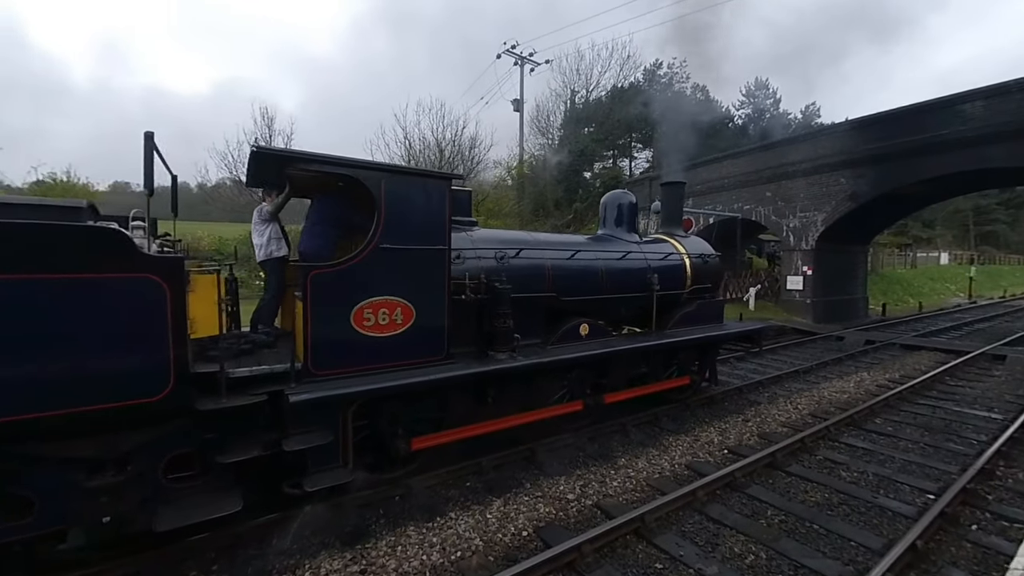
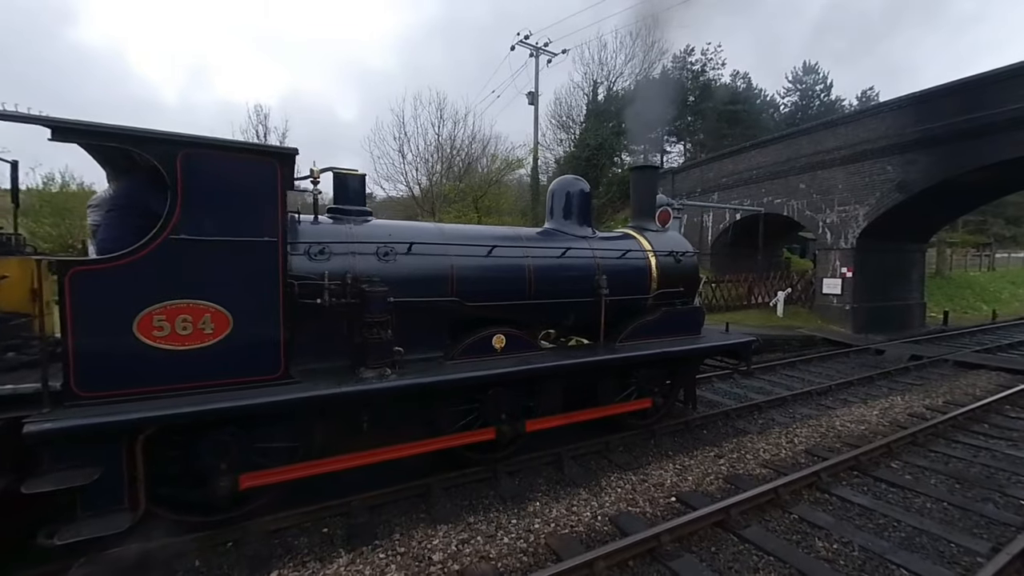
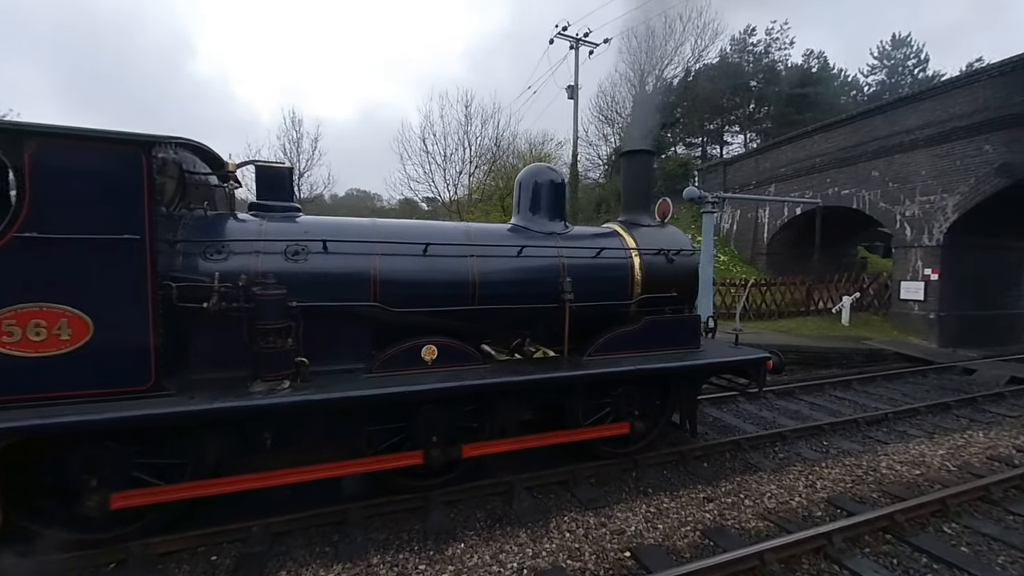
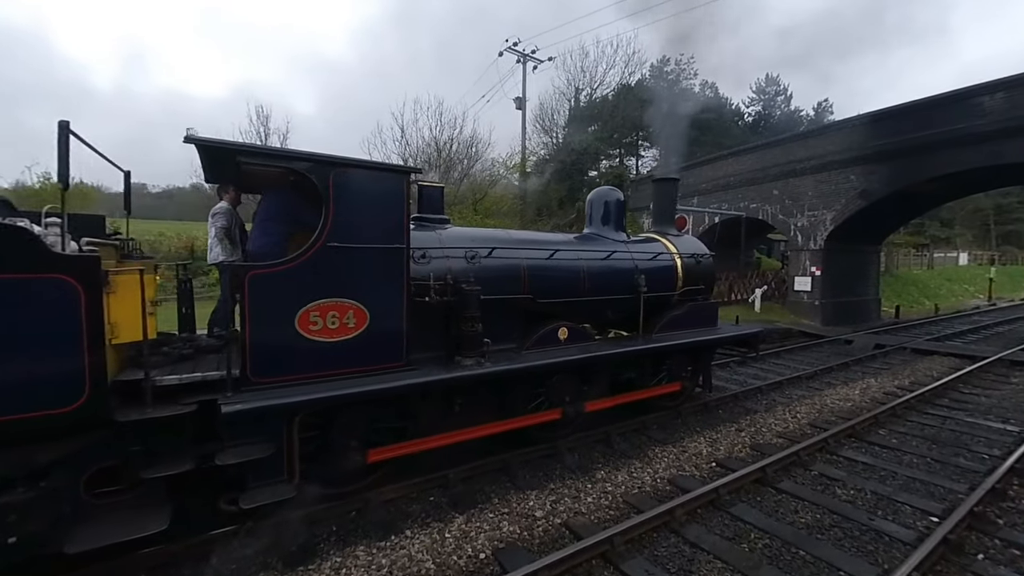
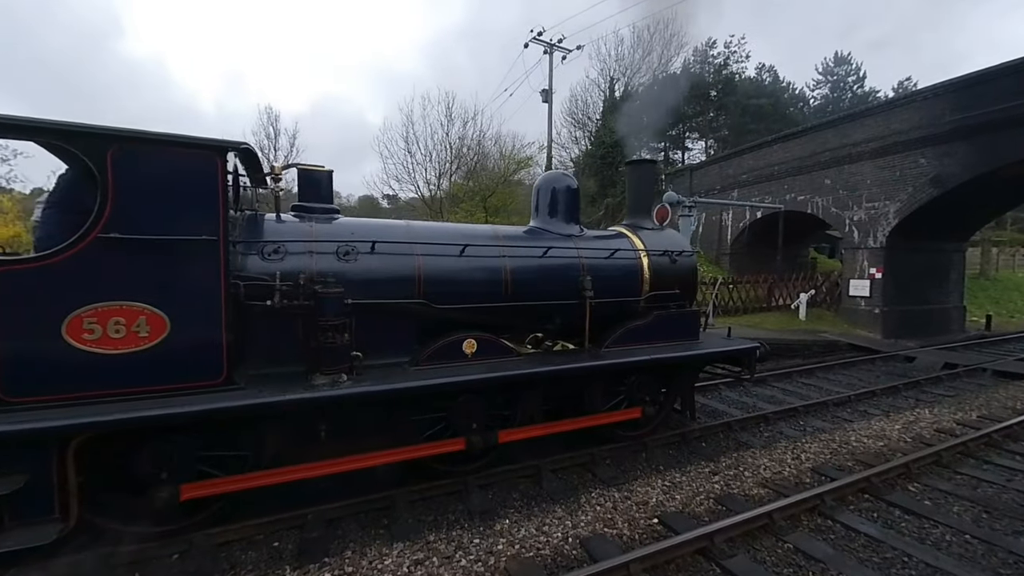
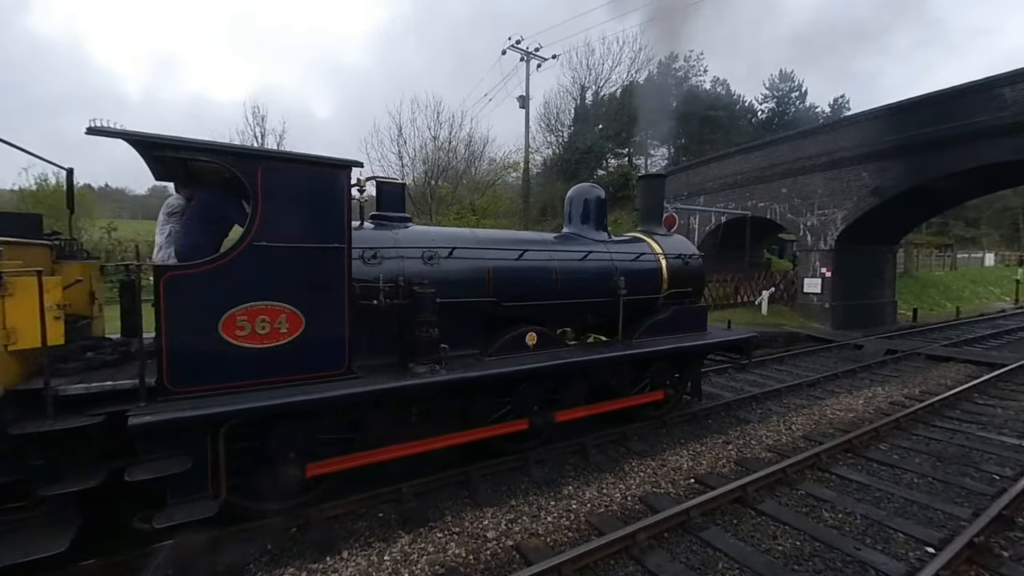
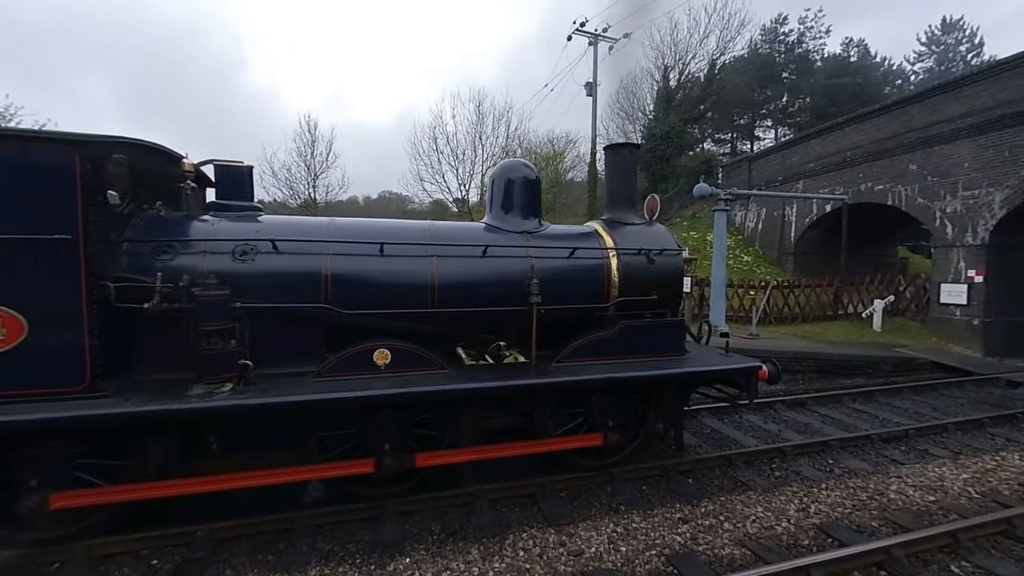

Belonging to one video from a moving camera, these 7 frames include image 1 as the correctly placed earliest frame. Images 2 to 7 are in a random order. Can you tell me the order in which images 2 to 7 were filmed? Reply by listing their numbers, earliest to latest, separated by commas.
4, 6, 2, 5, 3, 7
